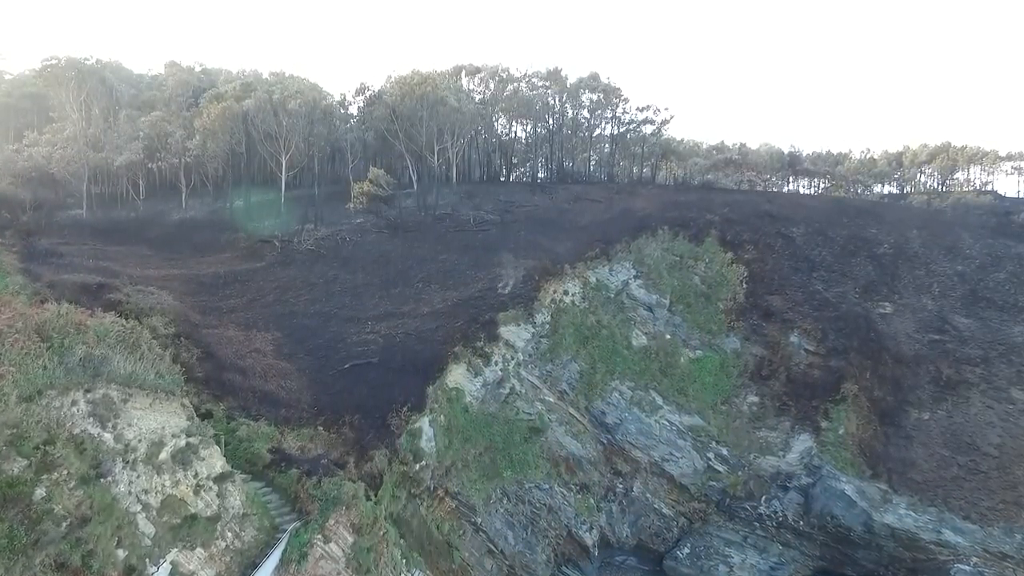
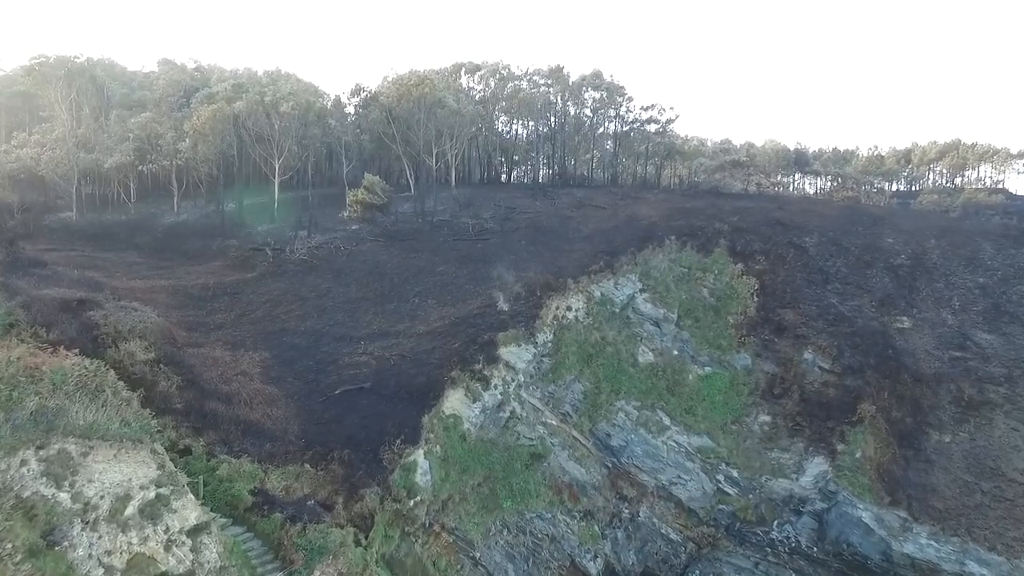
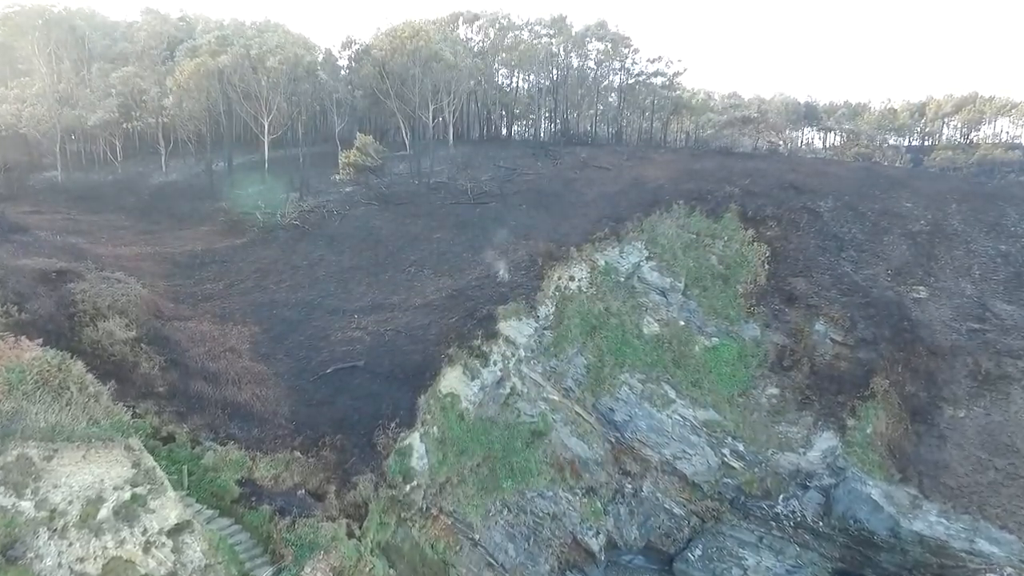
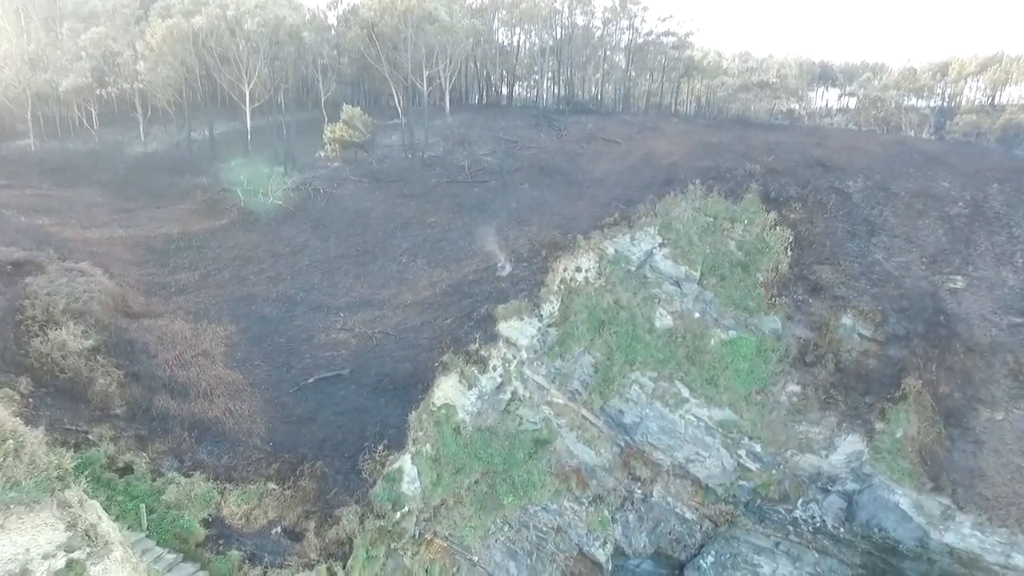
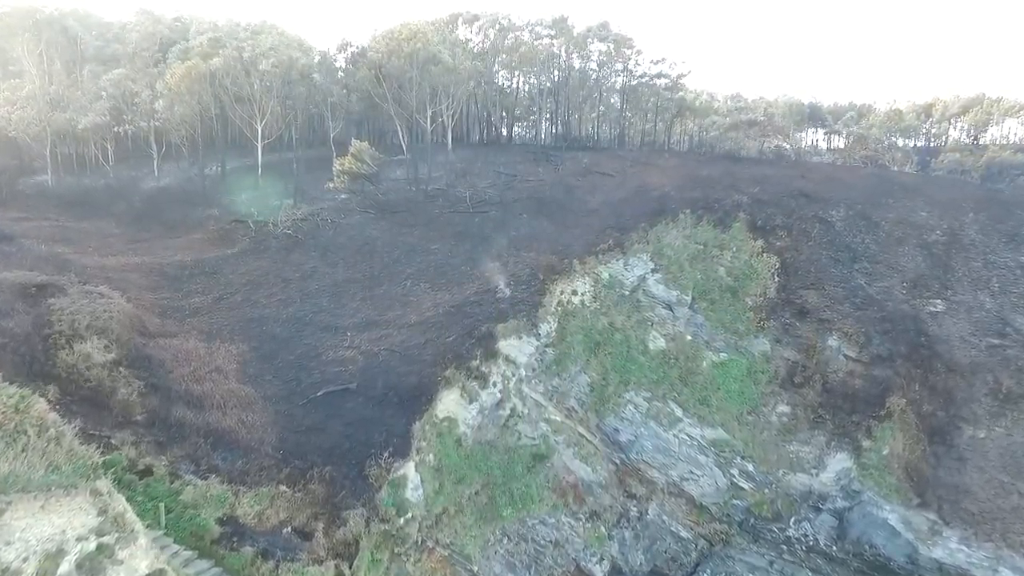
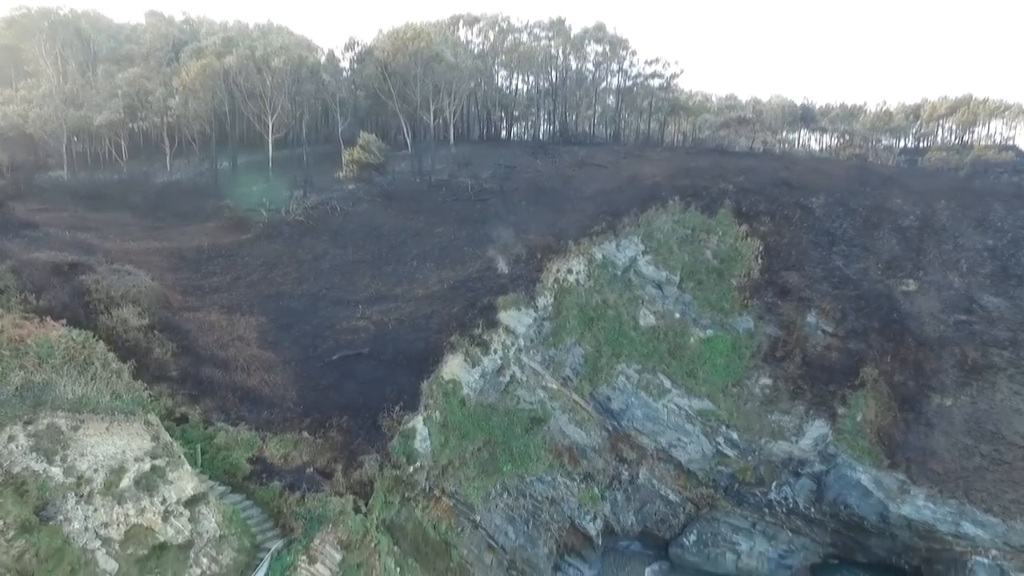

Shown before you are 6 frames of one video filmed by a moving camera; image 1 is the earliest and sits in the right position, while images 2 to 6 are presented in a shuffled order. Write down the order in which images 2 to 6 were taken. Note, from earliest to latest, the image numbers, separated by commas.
2, 6, 3, 5, 4
